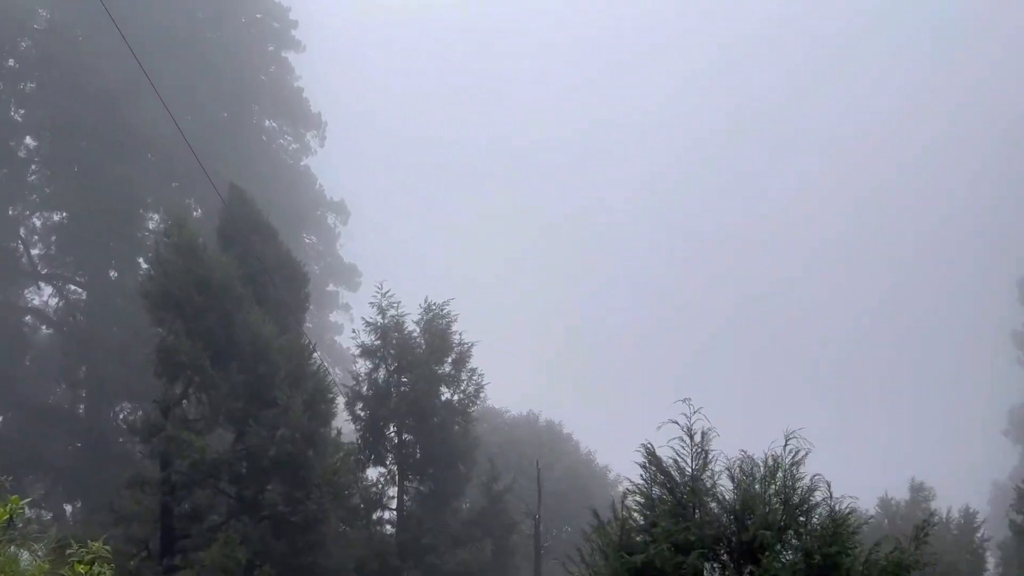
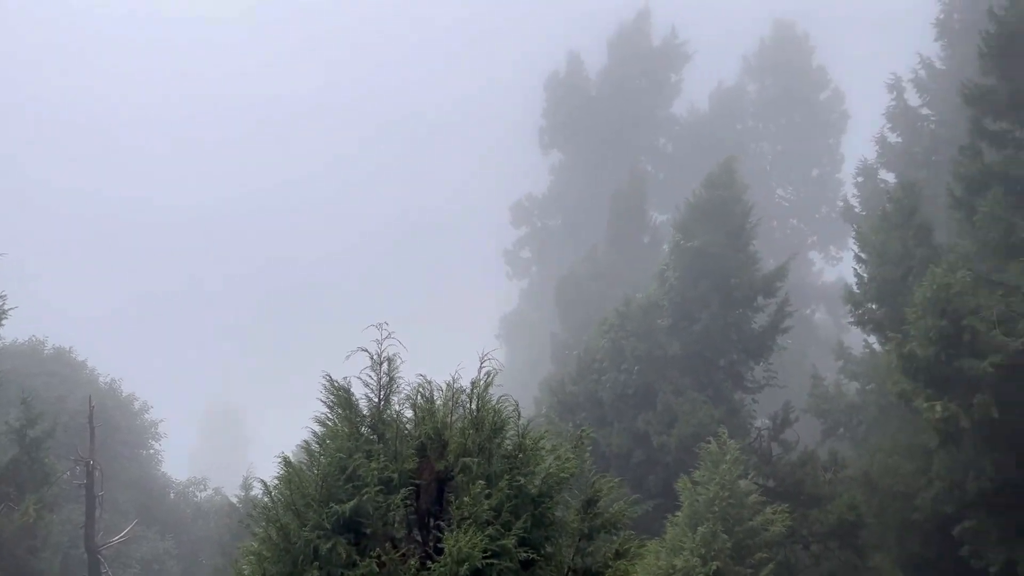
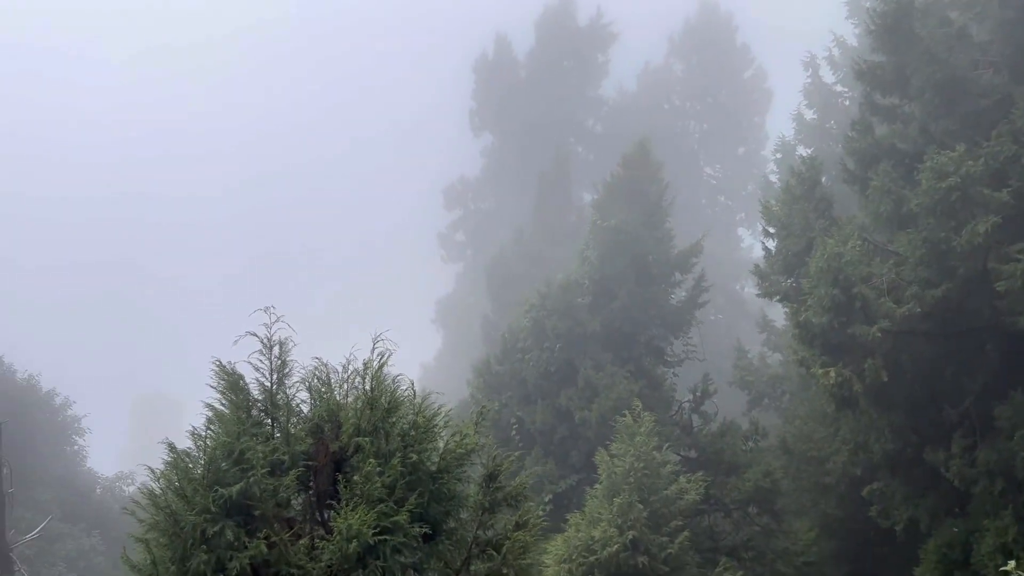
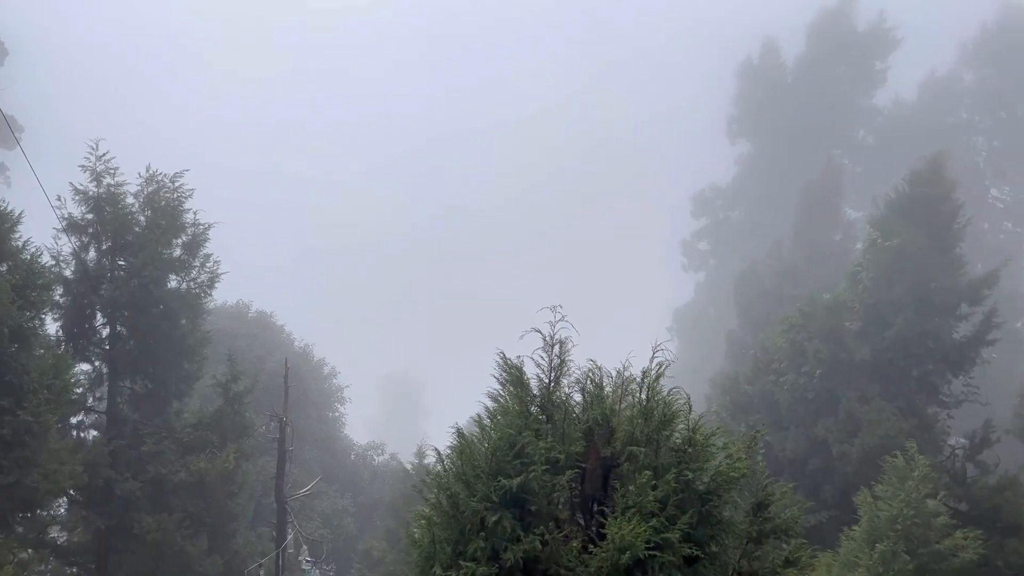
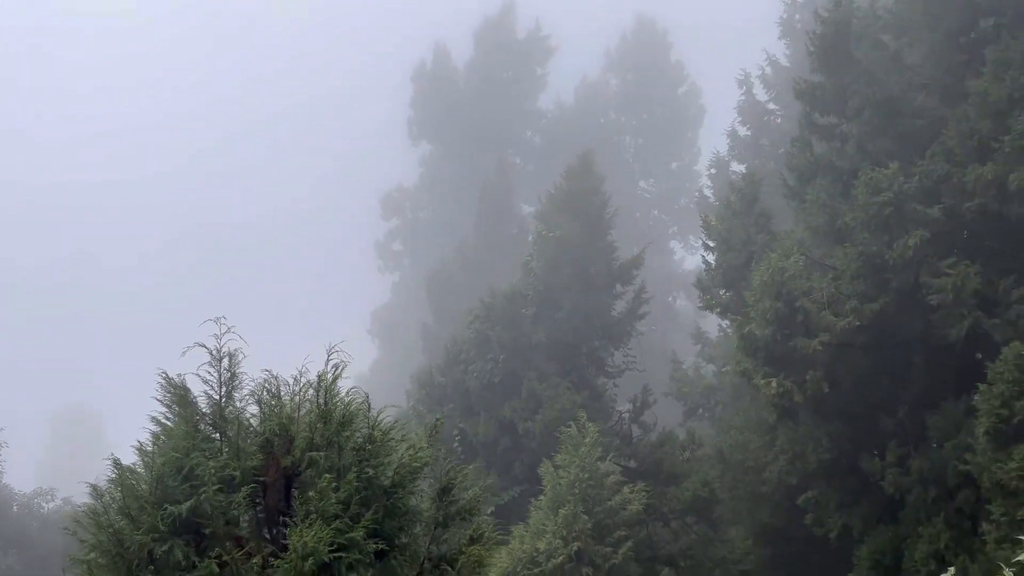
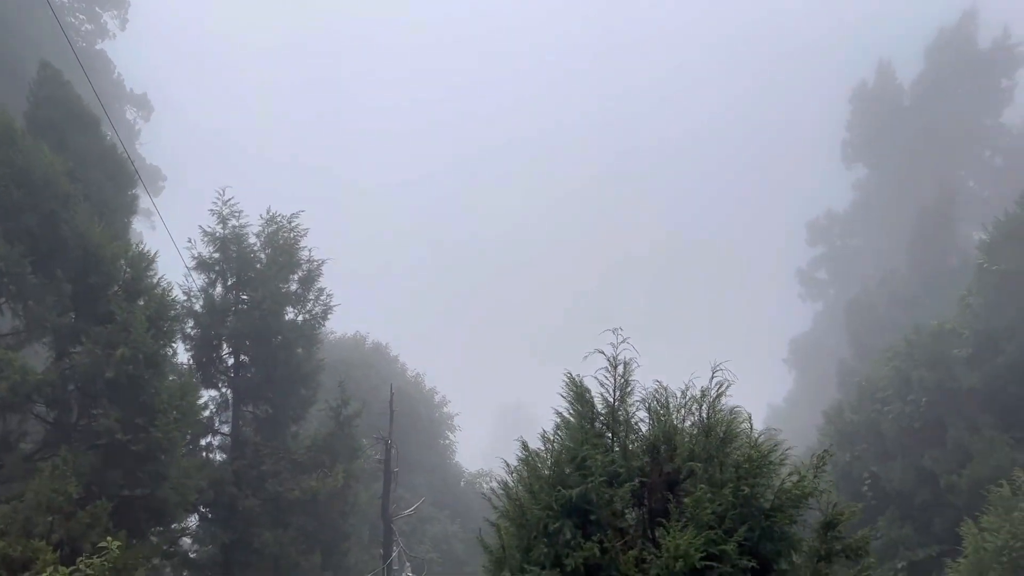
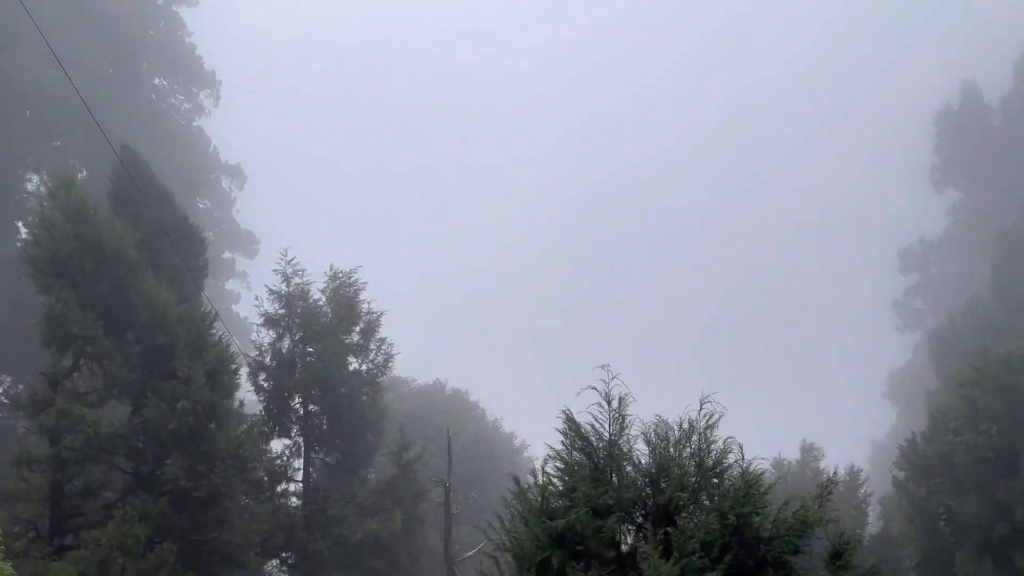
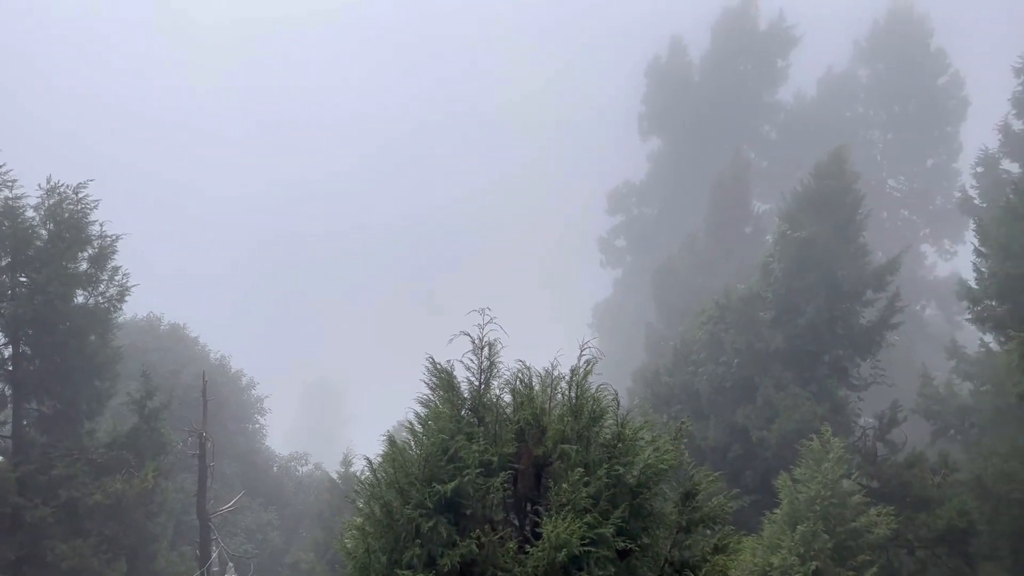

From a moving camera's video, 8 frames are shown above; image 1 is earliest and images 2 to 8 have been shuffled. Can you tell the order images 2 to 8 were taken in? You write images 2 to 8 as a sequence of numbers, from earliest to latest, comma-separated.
7, 6, 4, 8, 2, 5, 3
